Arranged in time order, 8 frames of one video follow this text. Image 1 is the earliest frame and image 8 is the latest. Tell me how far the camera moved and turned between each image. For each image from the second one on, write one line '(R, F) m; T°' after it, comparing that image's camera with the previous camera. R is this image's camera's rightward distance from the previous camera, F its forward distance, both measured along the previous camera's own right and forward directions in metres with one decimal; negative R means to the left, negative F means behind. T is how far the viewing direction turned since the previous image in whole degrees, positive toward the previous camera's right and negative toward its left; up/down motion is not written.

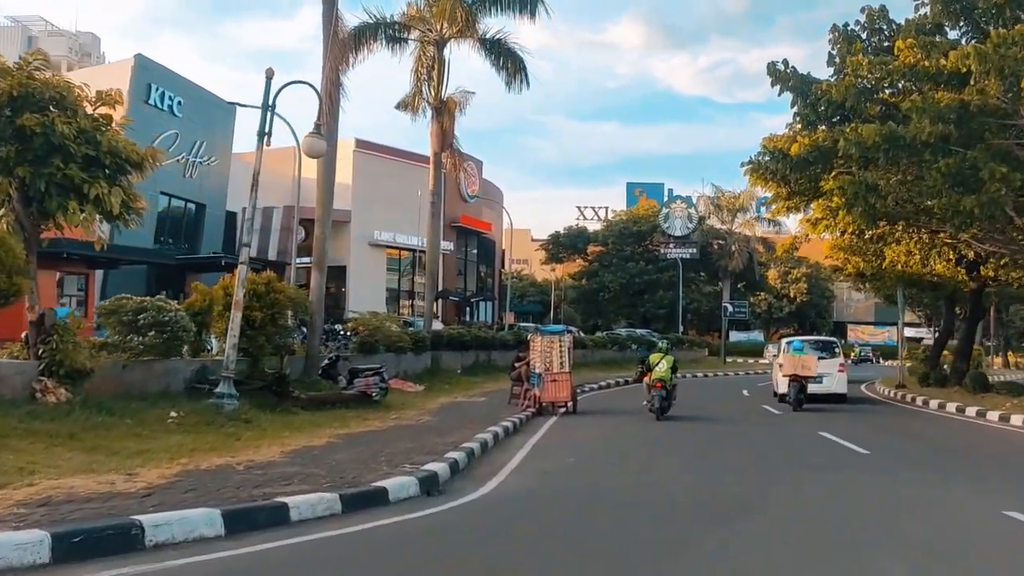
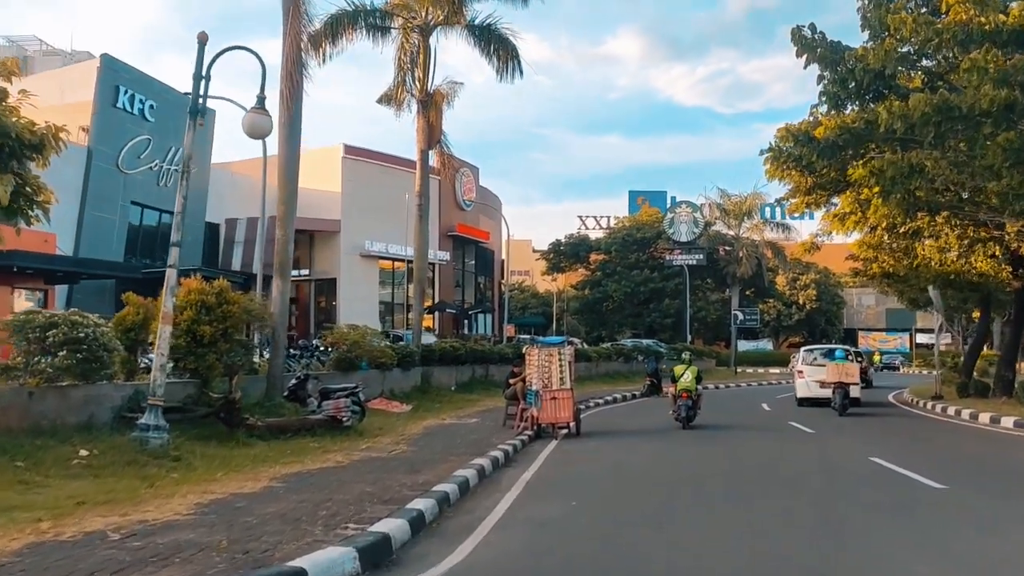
(+0.2, +2.3) m; 0°
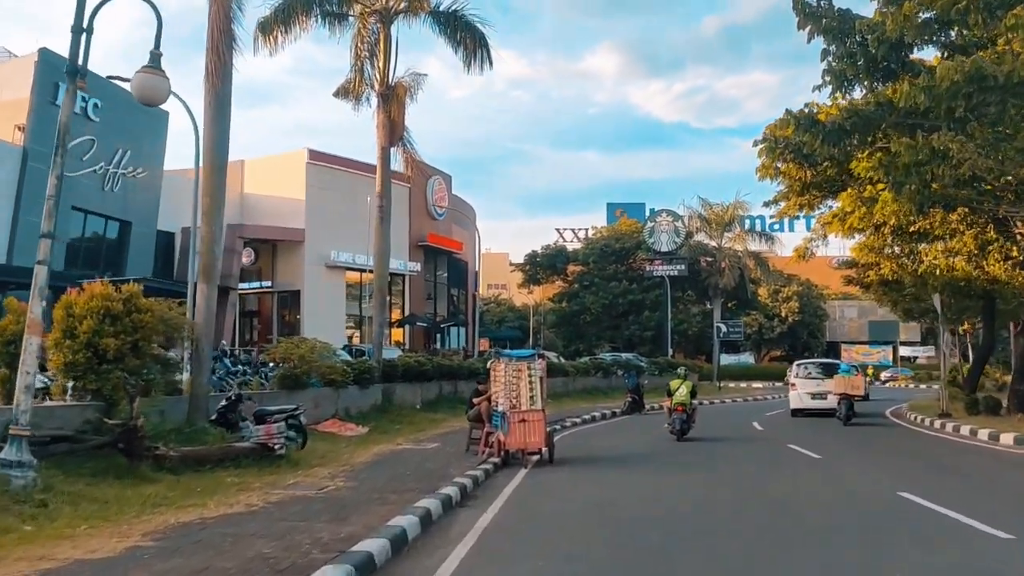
(+0.2, +2.1) m; +1°
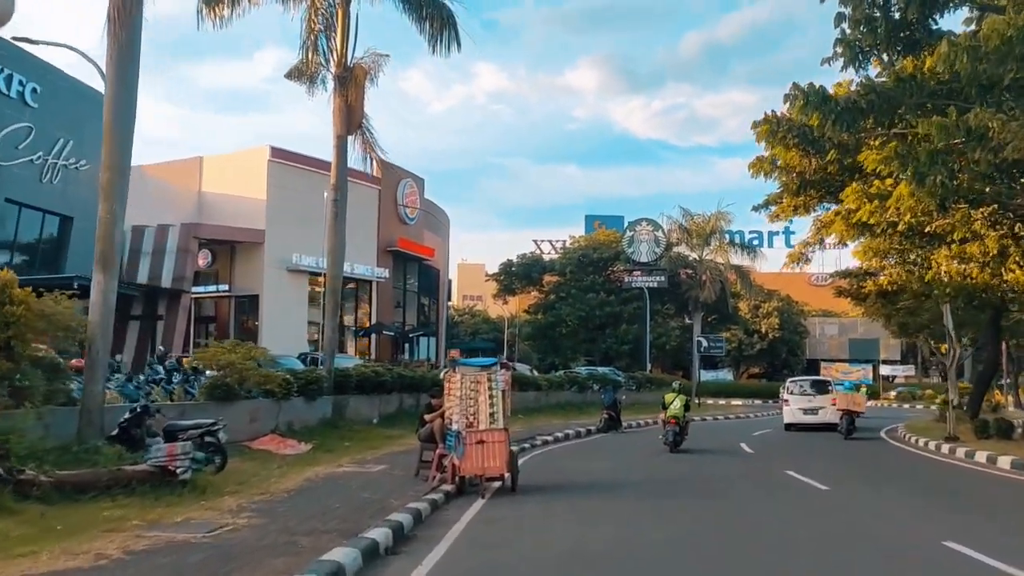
(+0.2, +2.1) m; +1°
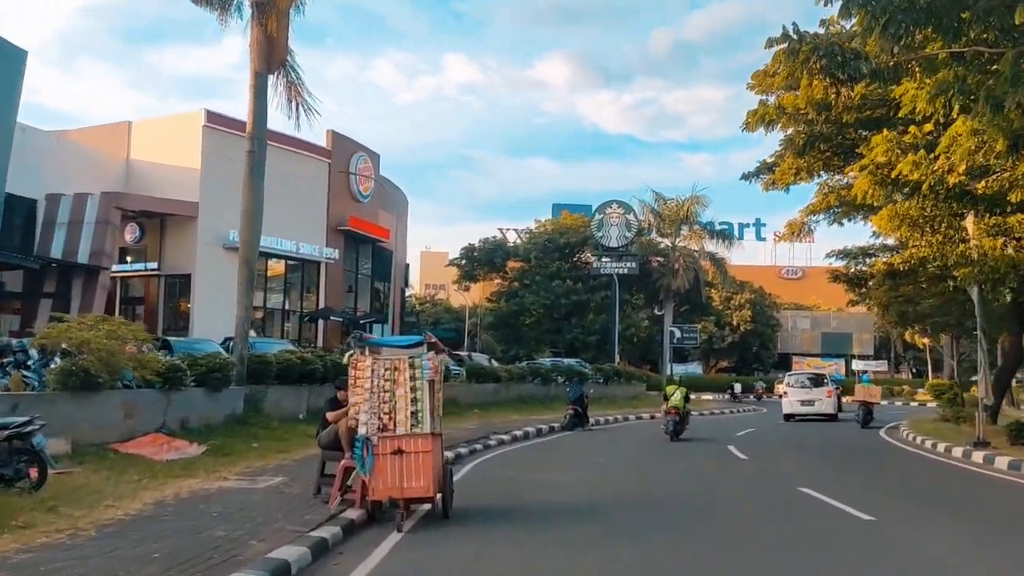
(+0.3, +3.3) m; +2°
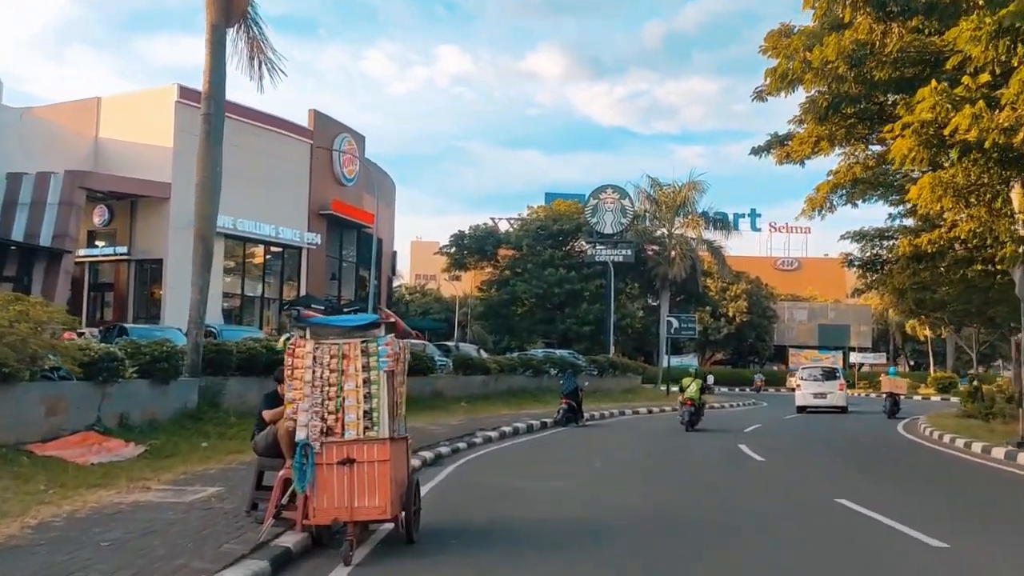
(+0.1, +1.8) m; 0°
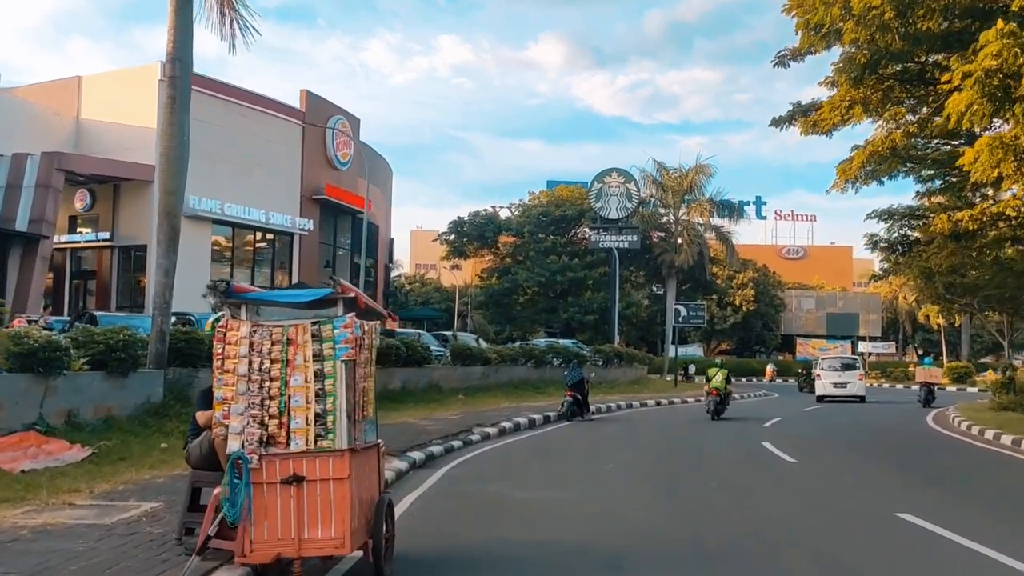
(0.0, +1.5) m; 0°
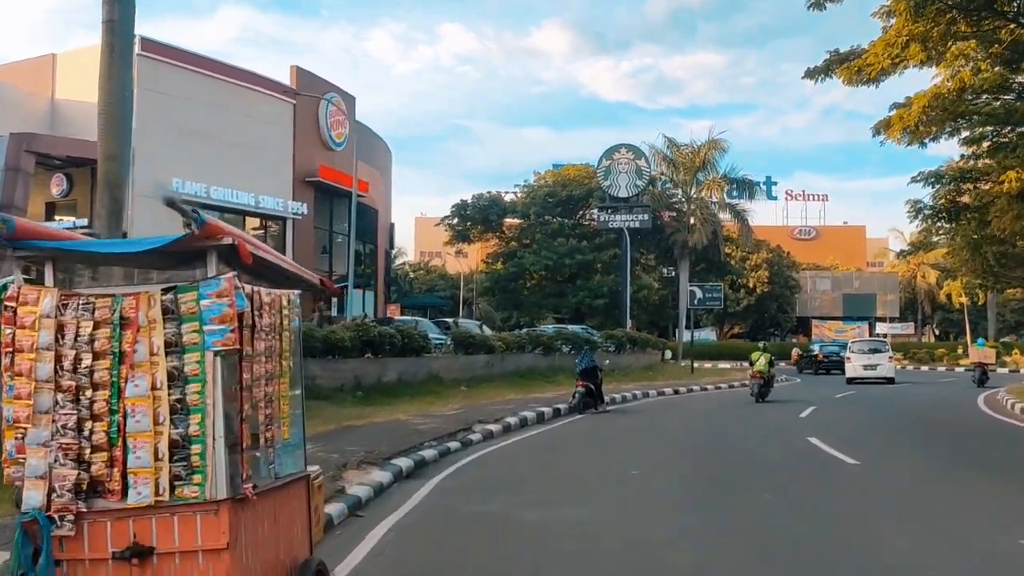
(+0.1, +2.1) m; 0°
